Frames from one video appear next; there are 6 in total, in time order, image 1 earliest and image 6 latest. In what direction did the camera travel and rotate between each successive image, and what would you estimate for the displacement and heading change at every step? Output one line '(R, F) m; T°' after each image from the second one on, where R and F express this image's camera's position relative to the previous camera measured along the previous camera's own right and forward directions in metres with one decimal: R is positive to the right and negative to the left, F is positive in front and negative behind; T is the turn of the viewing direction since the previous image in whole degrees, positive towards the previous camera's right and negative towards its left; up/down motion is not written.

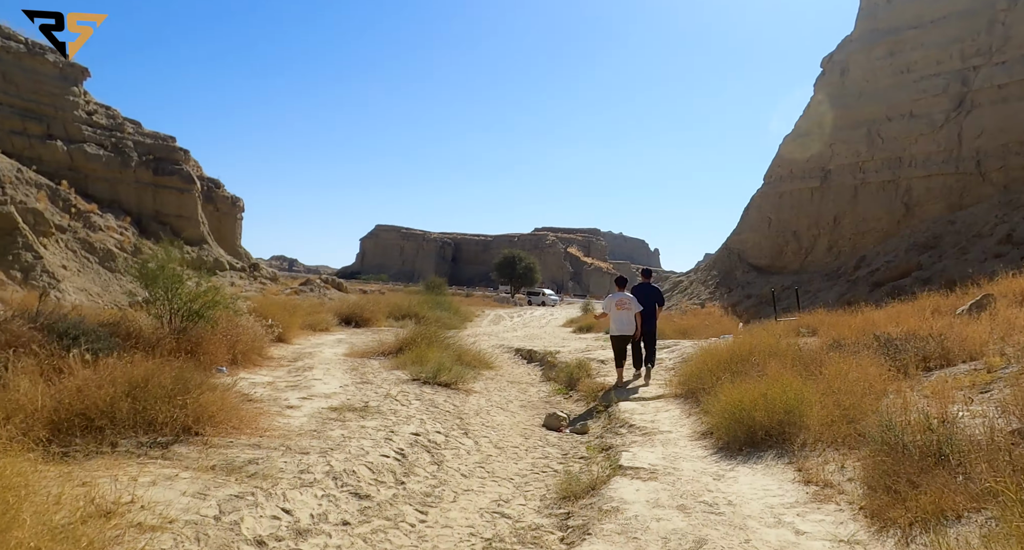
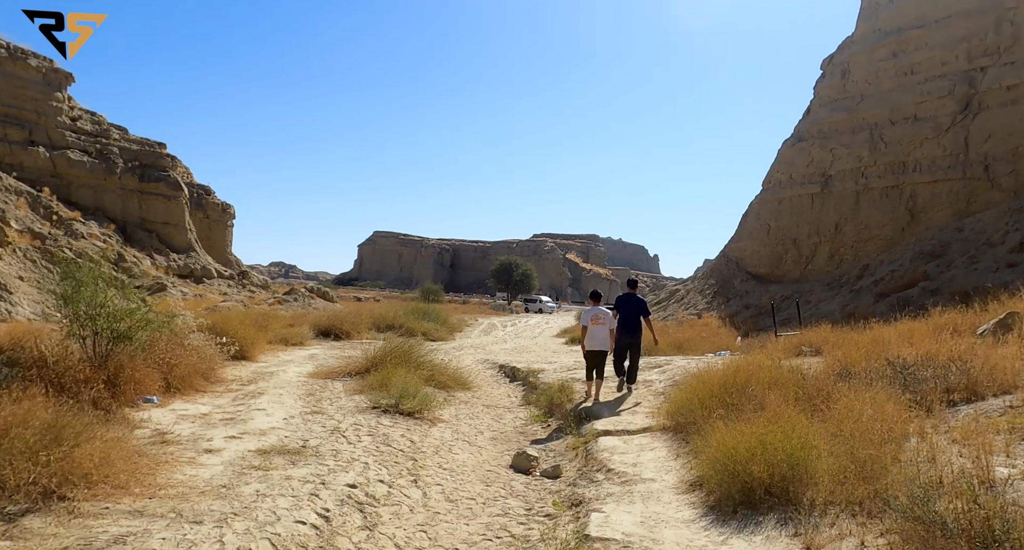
(+0.3, +0.7) m; 0°
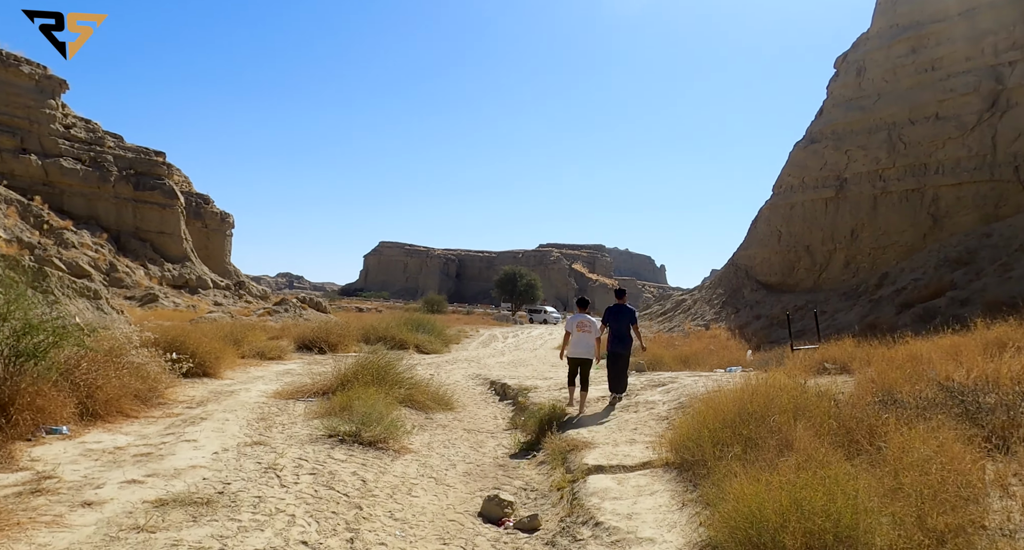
(+0.2, +0.9) m; -1°
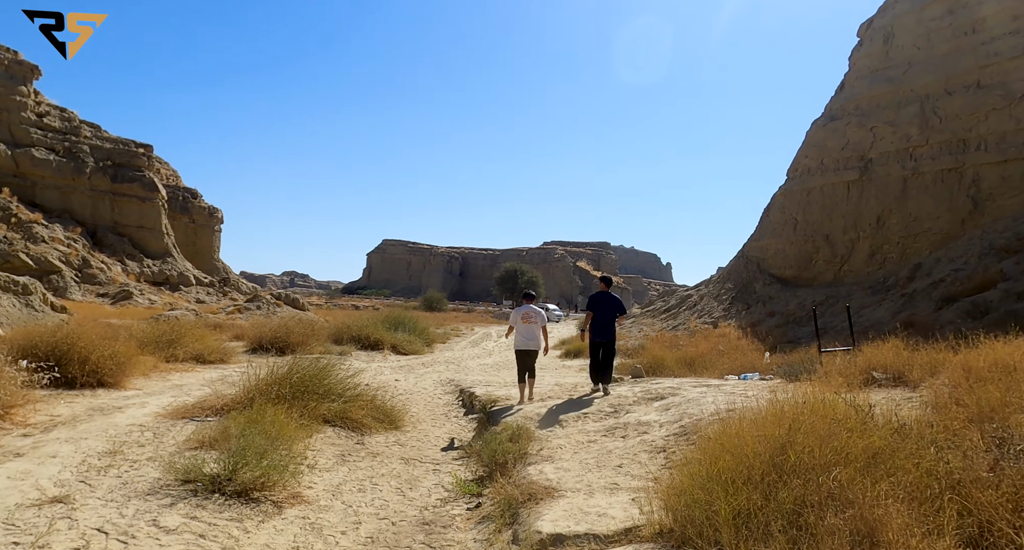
(+0.5, +1.7) m; 0°
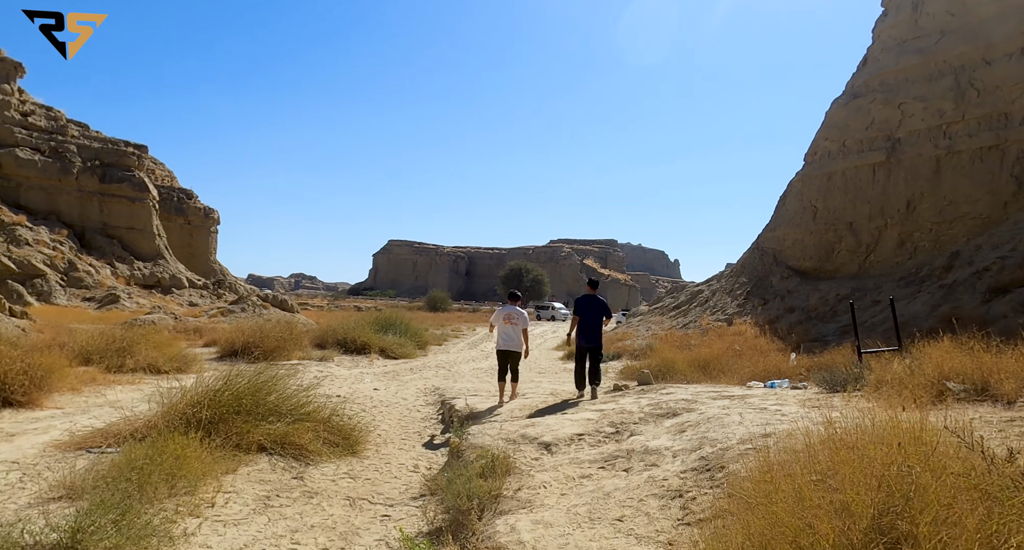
(+0.3, +1.2) m; -1°
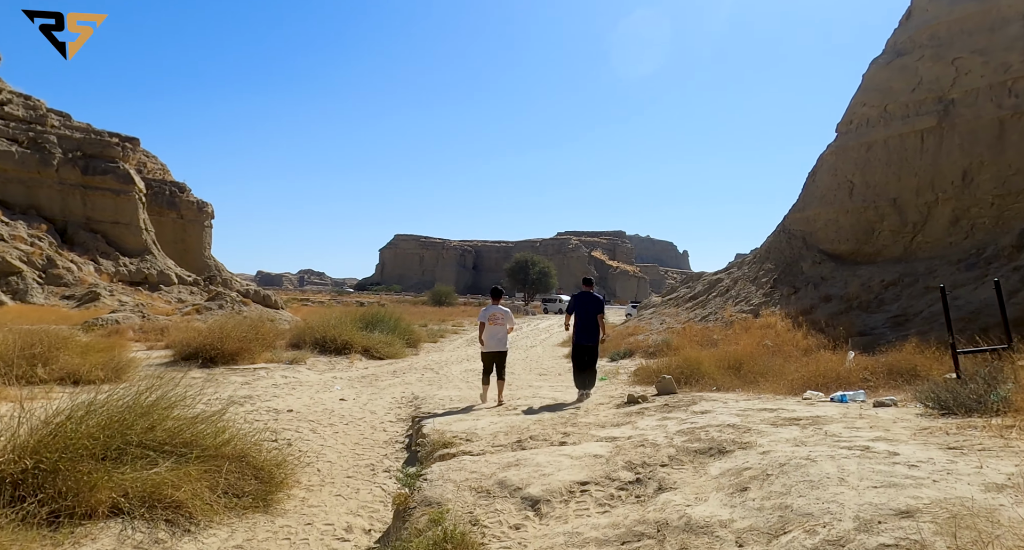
(+0.2, +1.7) m; -1°
